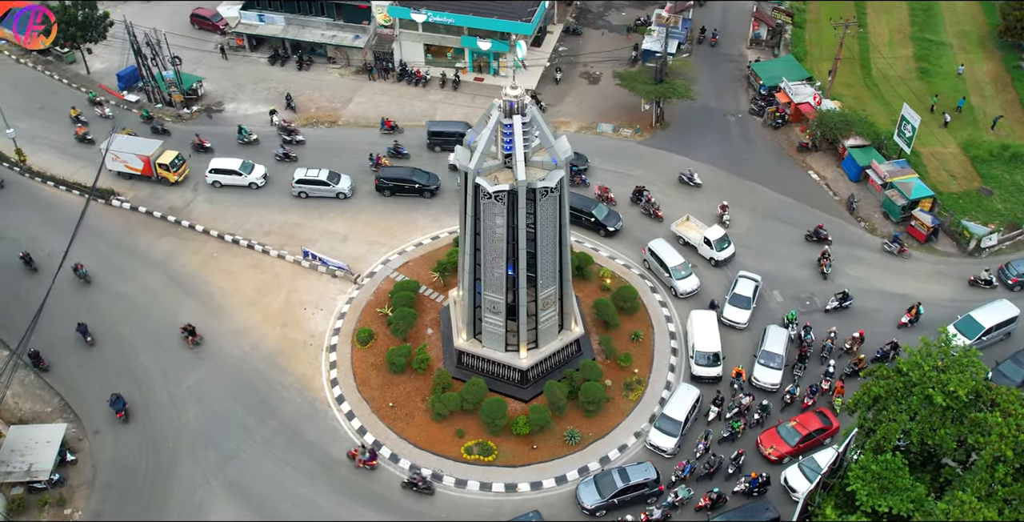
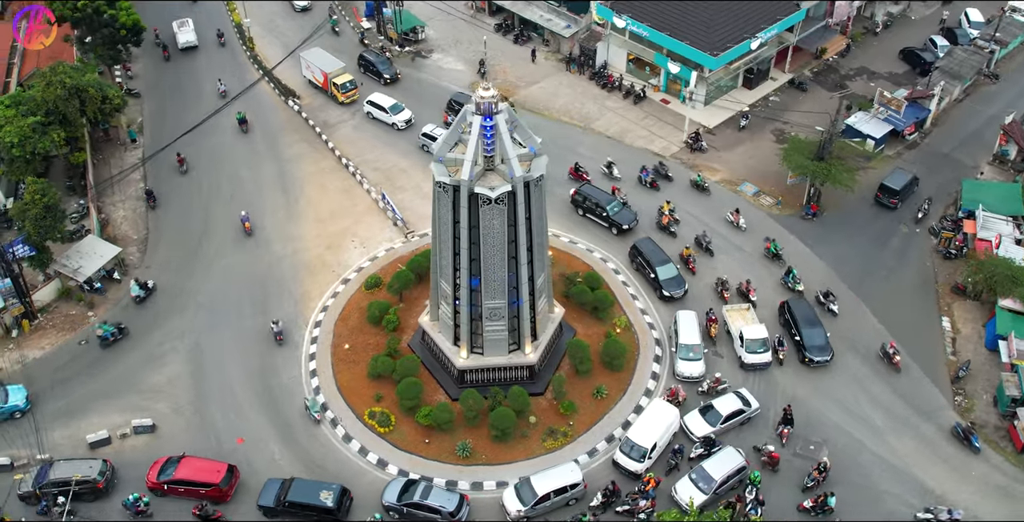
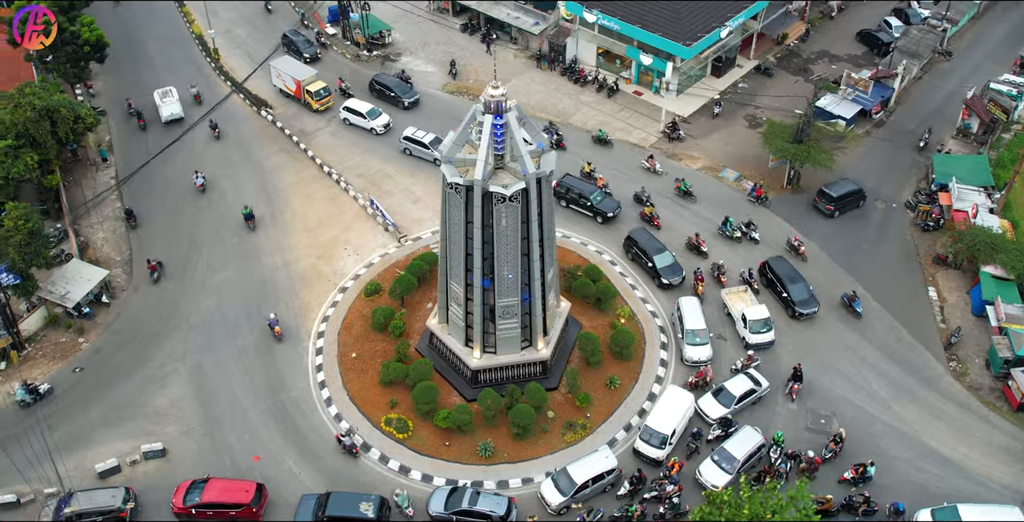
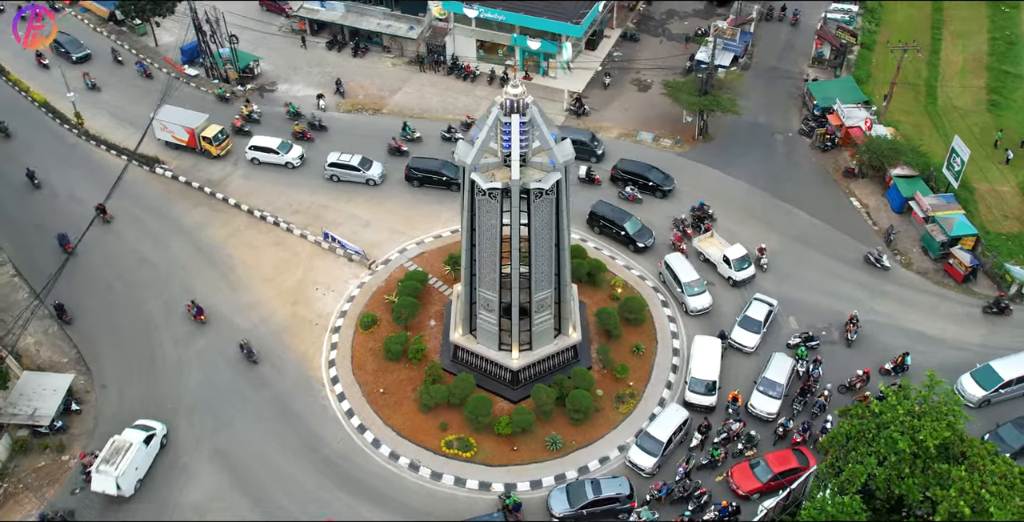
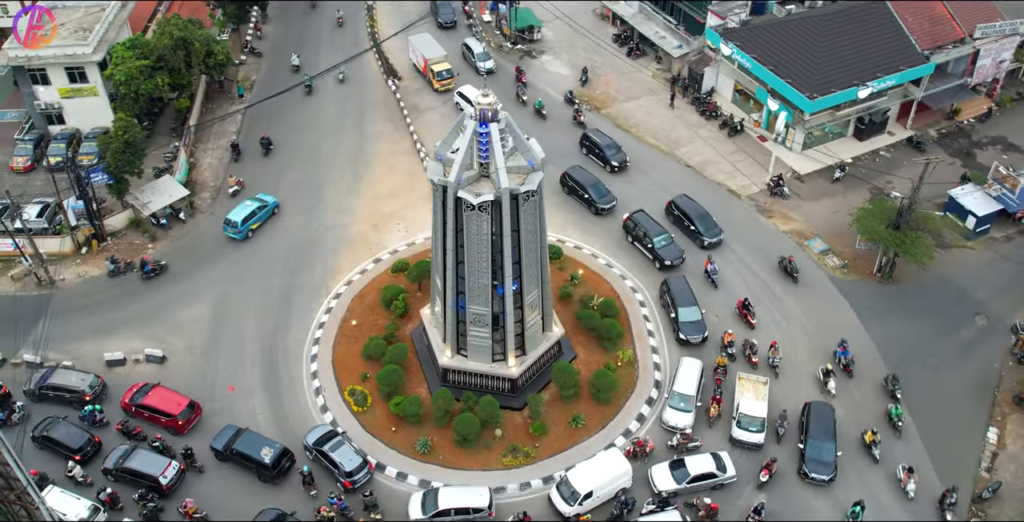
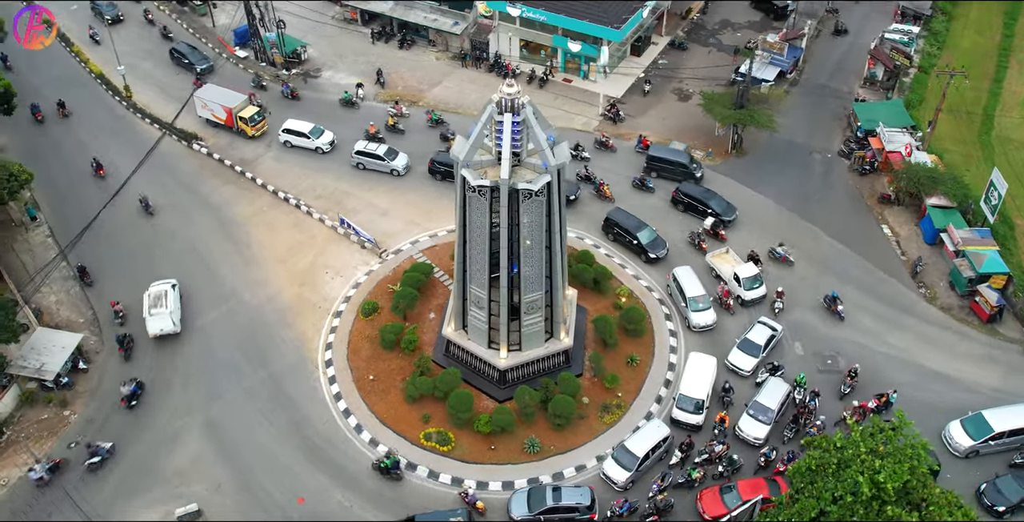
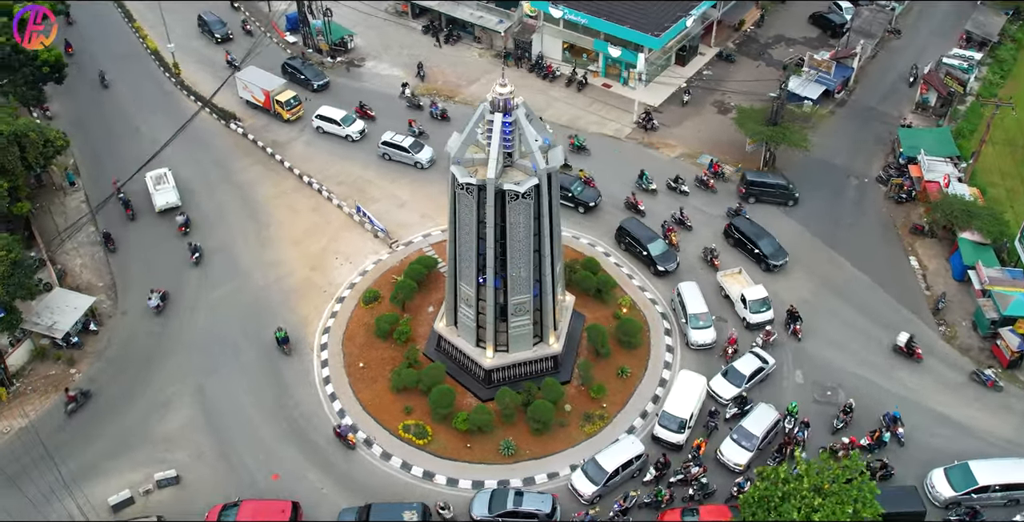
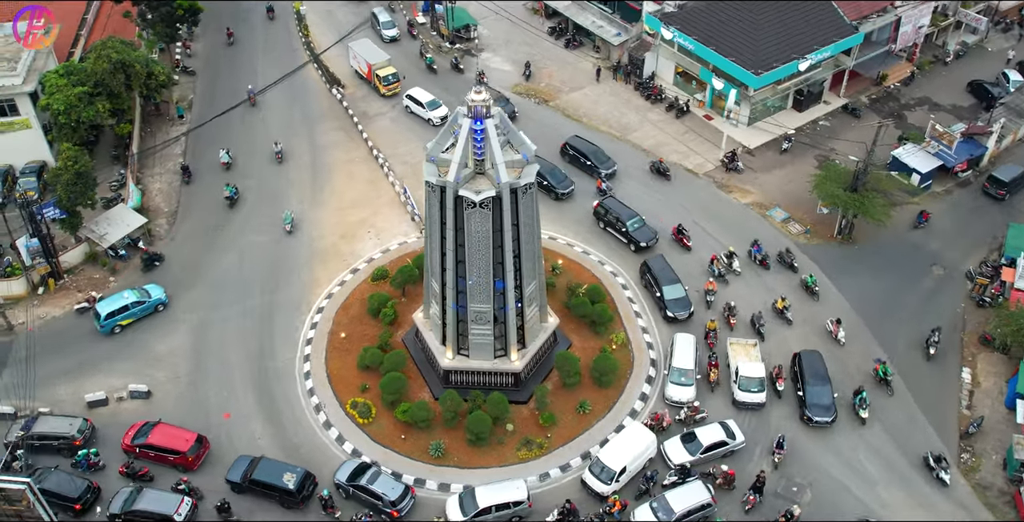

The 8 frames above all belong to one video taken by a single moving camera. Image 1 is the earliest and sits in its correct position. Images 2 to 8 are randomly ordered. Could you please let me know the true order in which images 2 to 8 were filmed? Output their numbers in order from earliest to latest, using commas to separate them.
4, 6, 7, 3, 2, 8, 5
